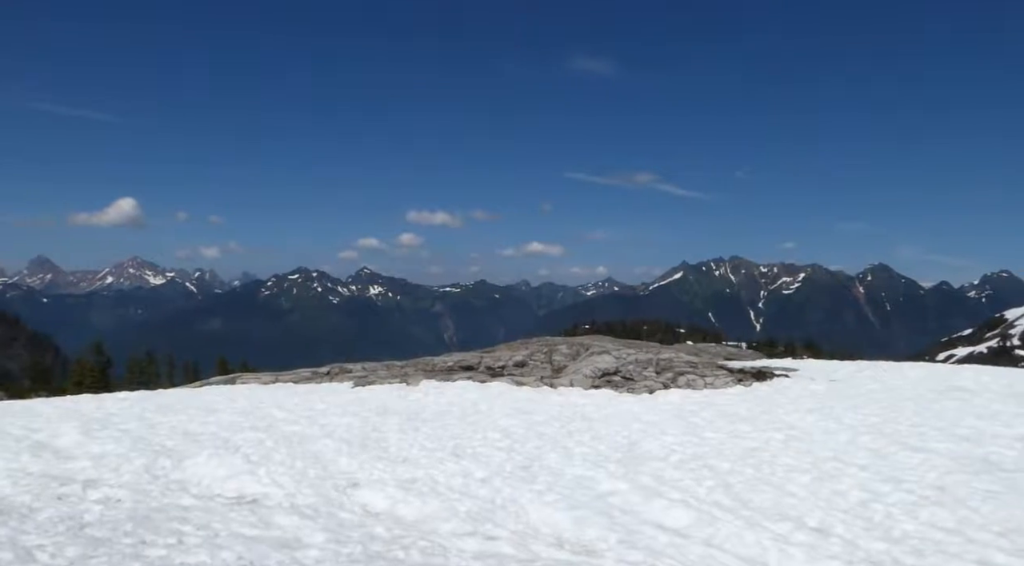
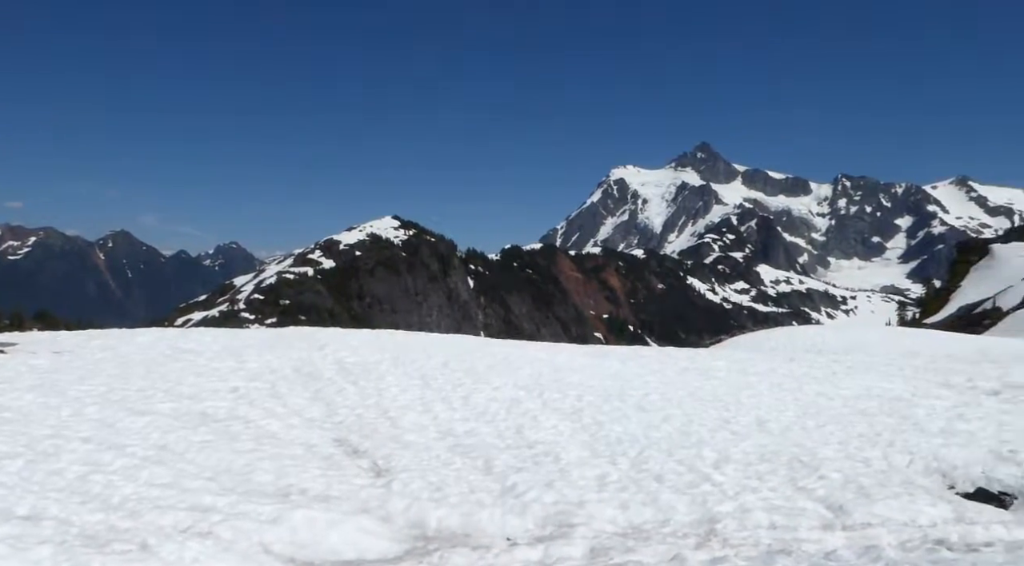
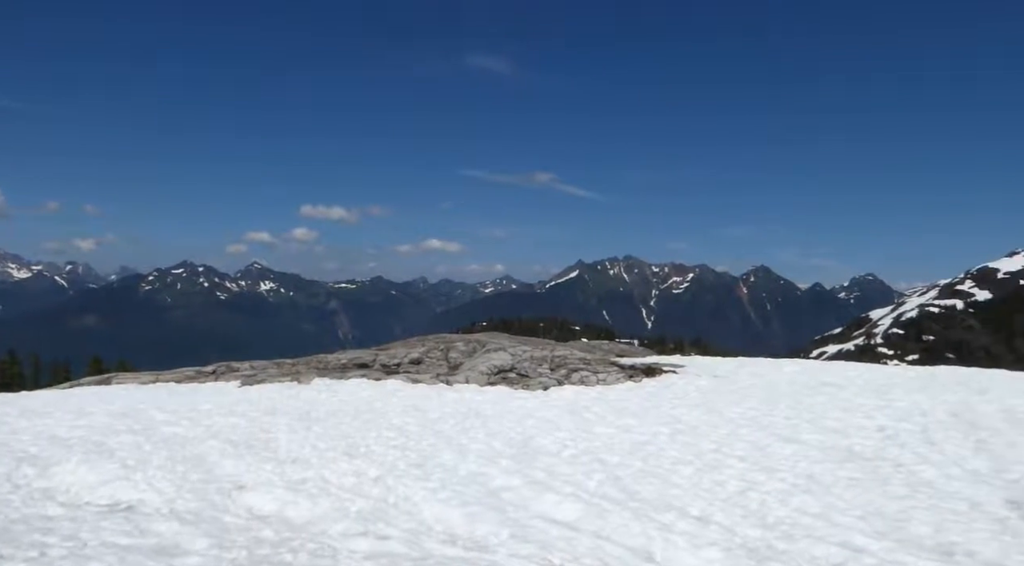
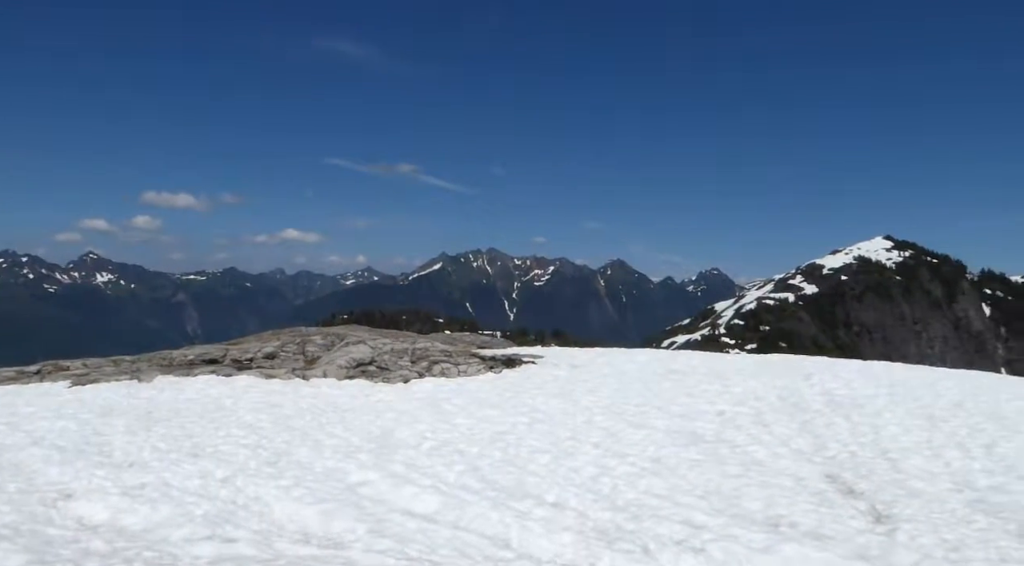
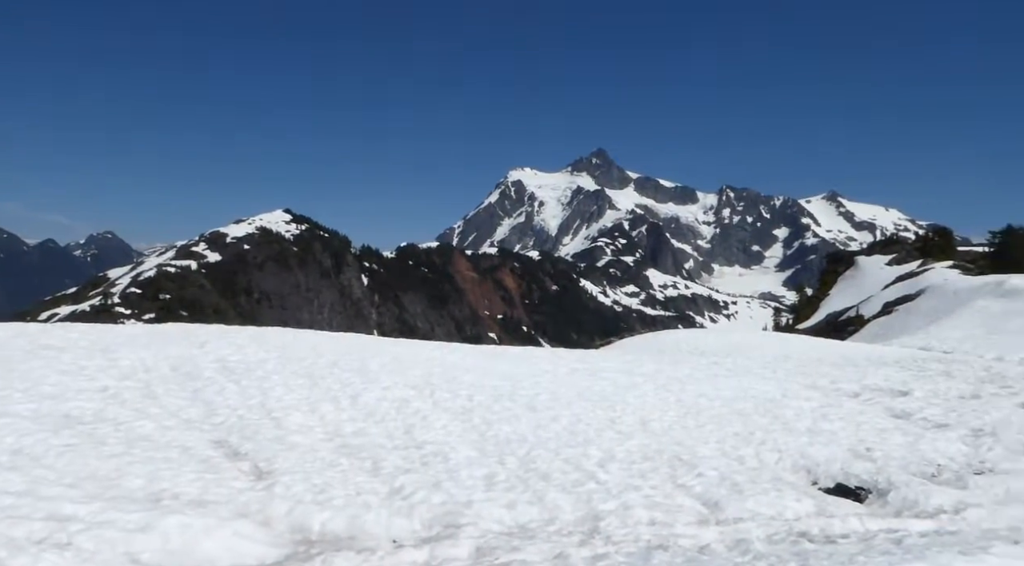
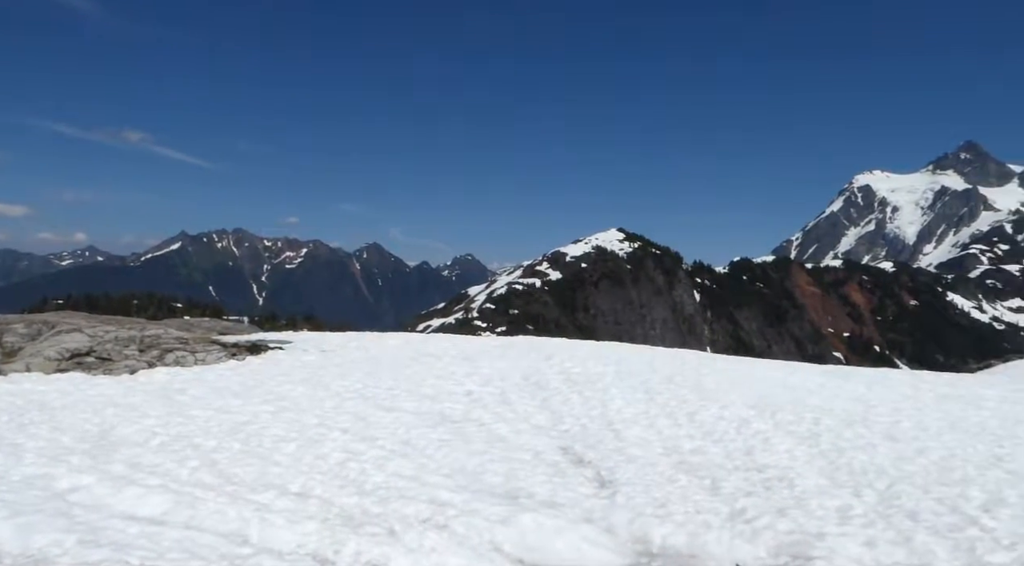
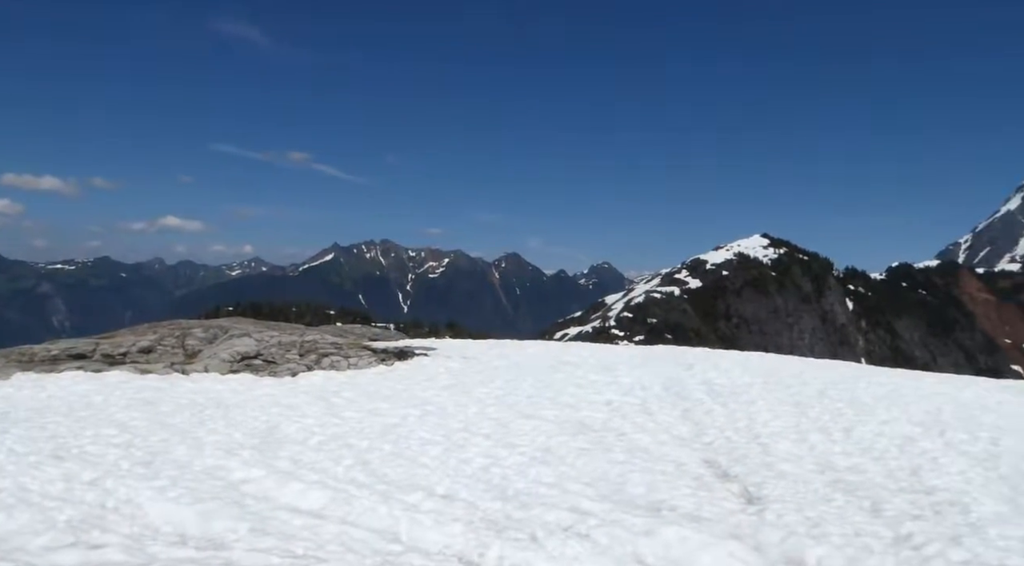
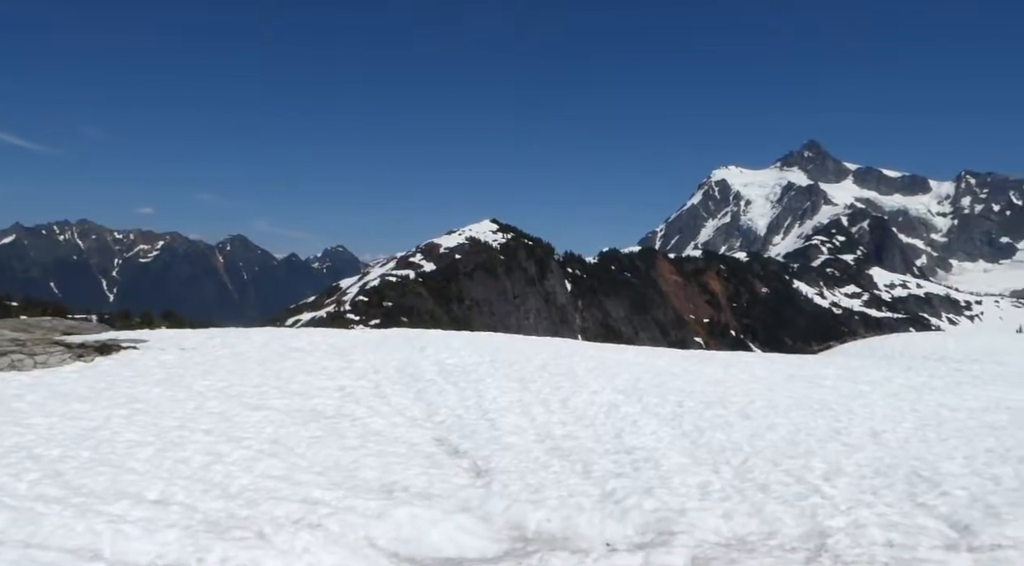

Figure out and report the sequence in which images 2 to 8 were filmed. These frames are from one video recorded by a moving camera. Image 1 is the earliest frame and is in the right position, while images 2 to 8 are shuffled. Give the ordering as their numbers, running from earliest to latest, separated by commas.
3, 4, 7, 6, 8, 2, 5
